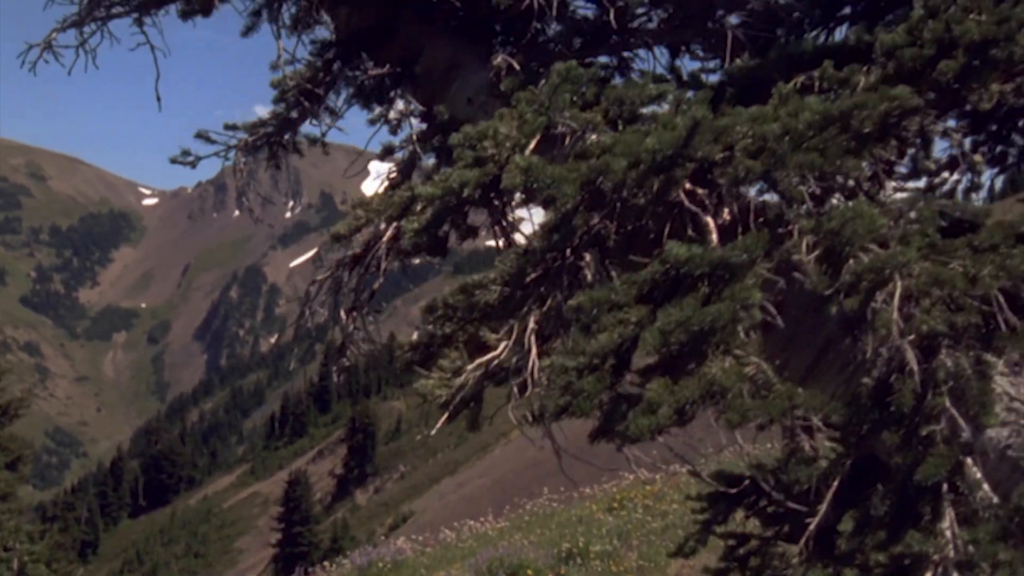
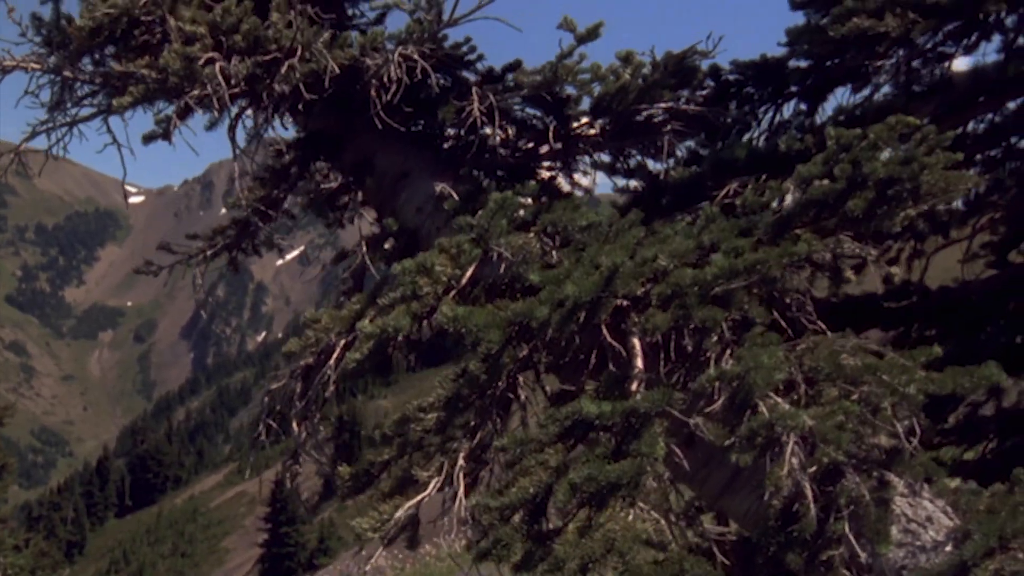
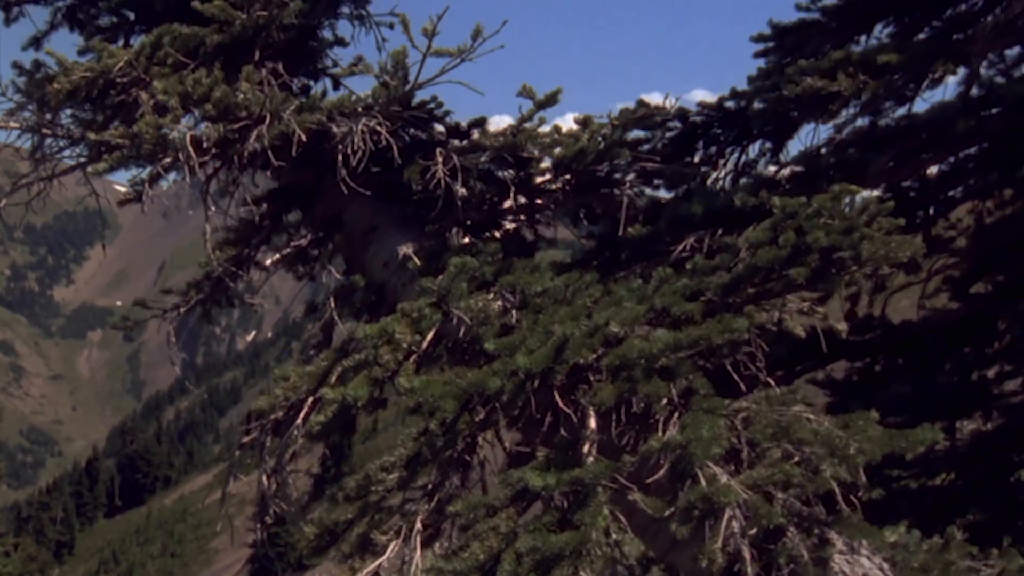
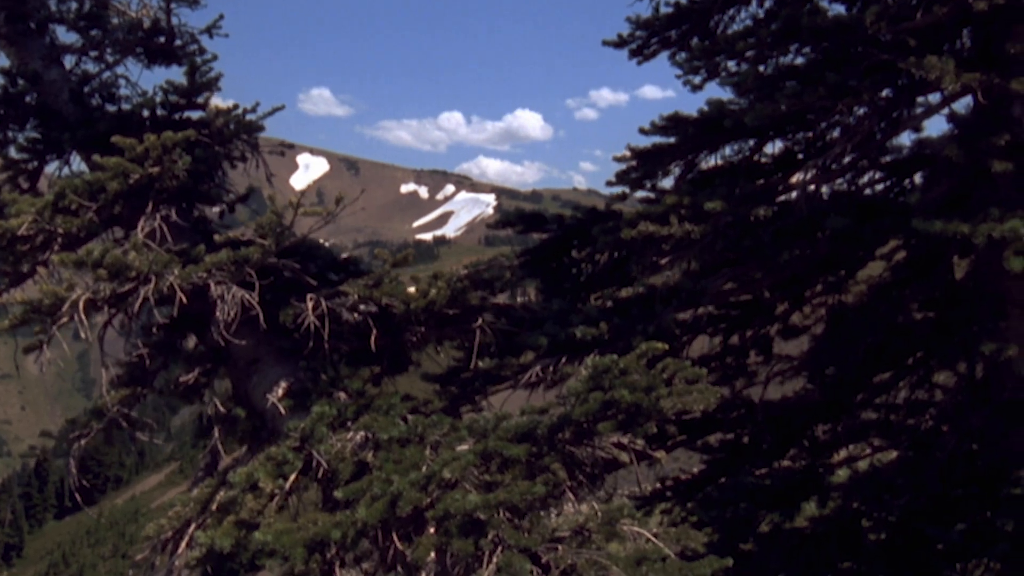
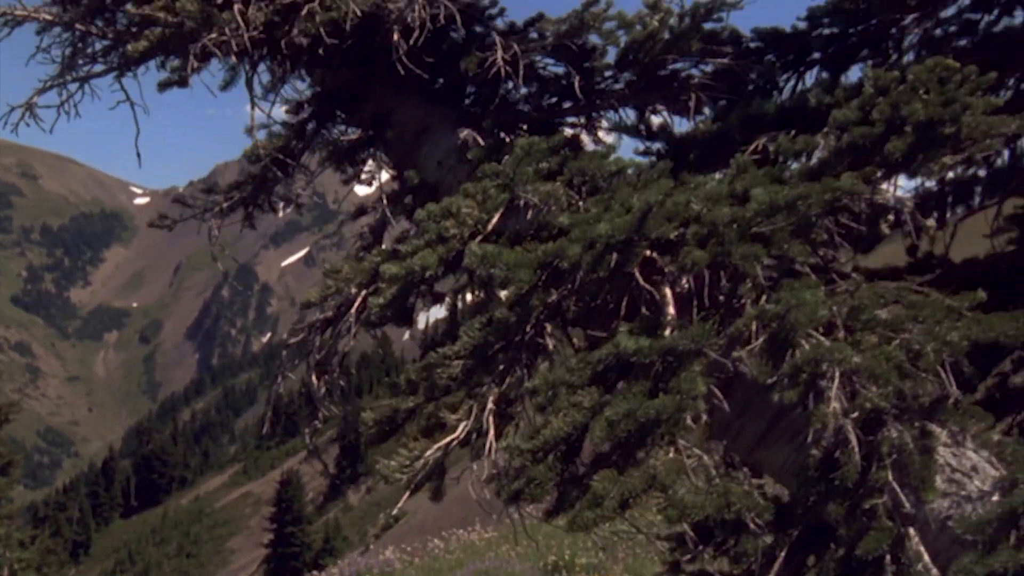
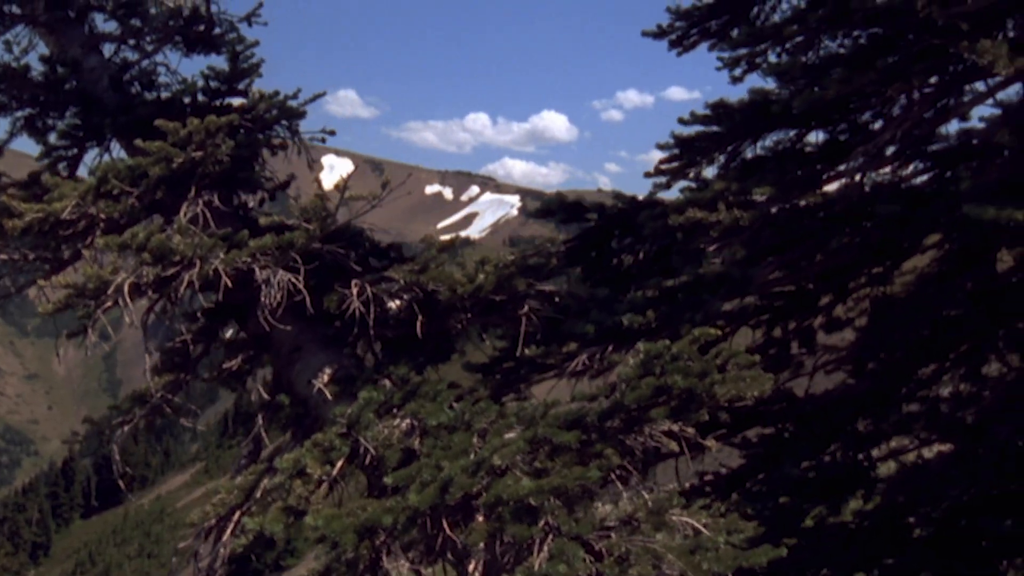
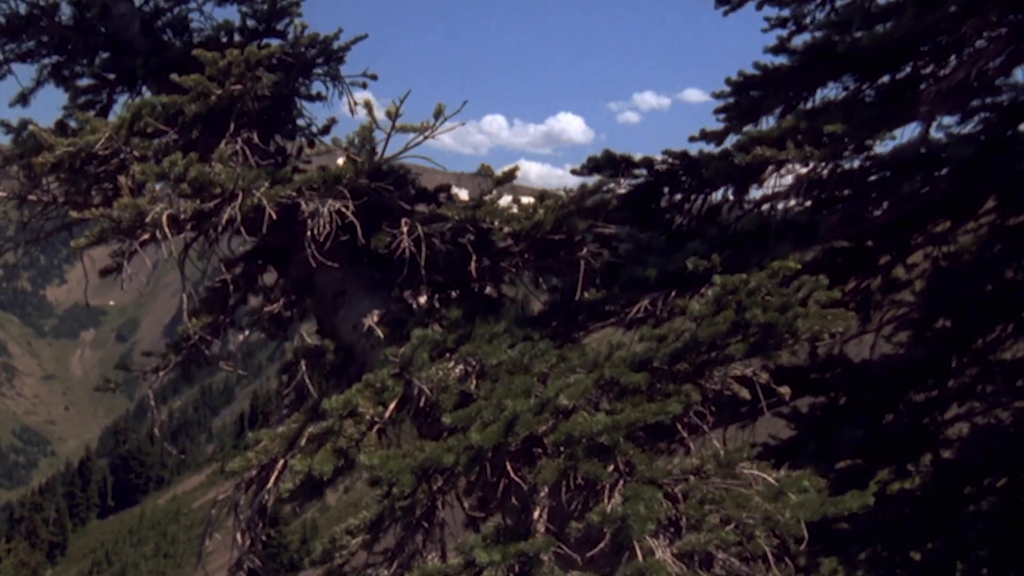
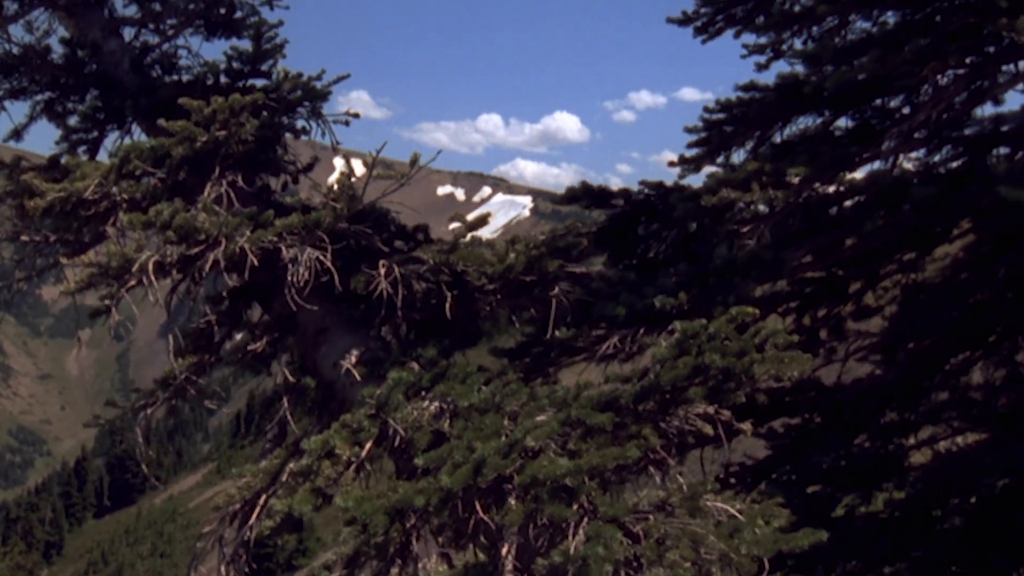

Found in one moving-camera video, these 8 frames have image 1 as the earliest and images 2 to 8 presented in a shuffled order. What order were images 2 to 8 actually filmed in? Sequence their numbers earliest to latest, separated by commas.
5, 2, 3, 7, 8, 6, 4
